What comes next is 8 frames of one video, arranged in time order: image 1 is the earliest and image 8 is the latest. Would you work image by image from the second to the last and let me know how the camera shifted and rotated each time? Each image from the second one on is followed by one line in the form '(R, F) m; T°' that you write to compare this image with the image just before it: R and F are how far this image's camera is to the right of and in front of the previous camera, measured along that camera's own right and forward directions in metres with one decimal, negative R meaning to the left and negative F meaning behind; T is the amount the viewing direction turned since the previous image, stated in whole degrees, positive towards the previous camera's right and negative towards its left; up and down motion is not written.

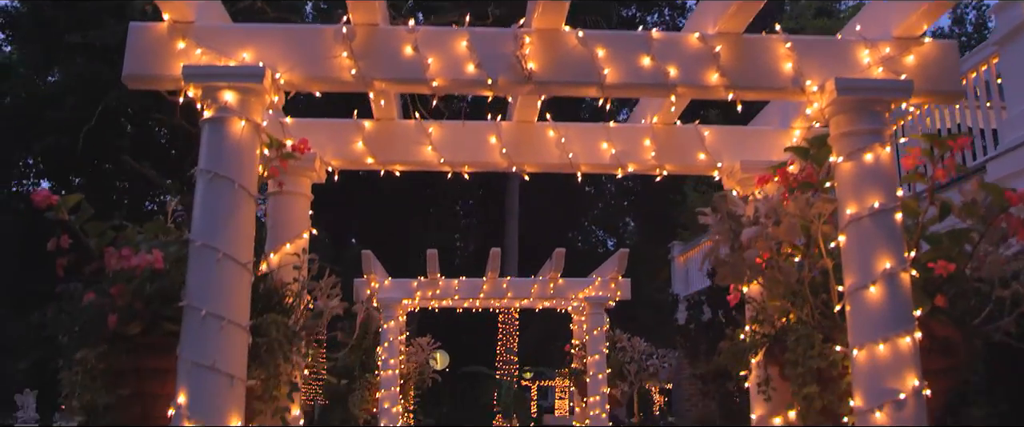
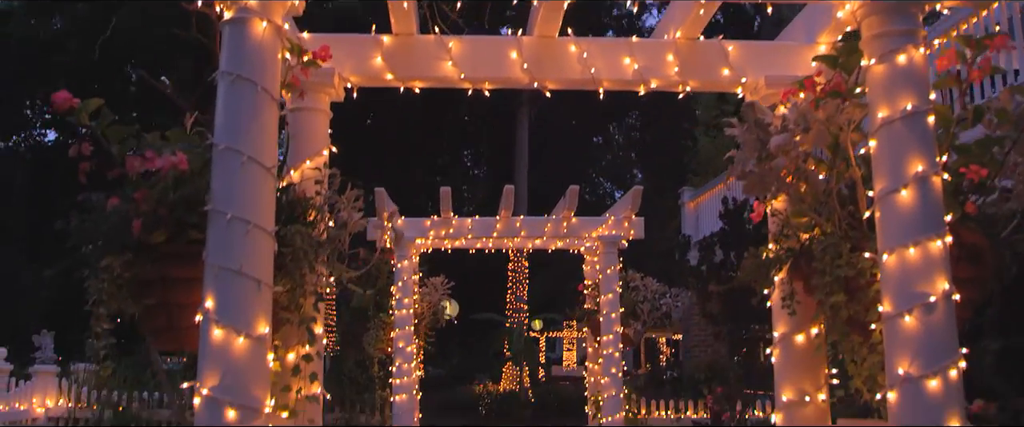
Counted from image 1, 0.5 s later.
(-0.1, 0.0) m; 0°
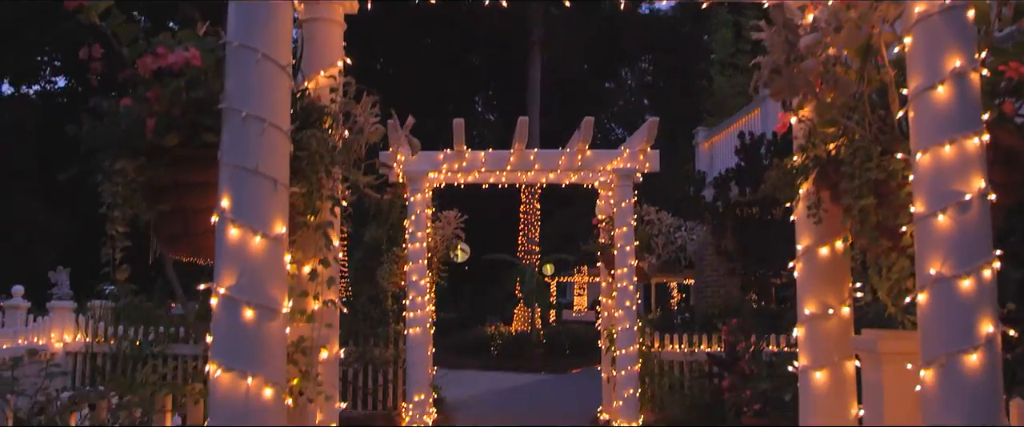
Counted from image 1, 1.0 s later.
(0.0, +0.1) m; -1°
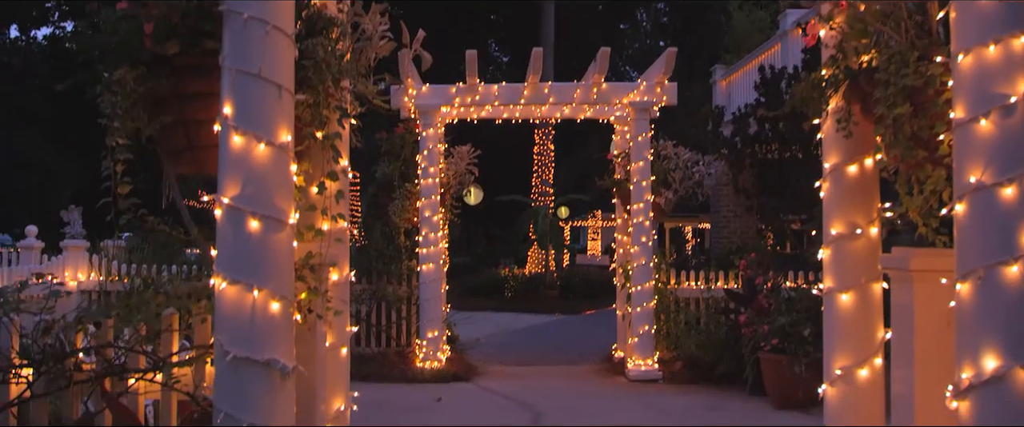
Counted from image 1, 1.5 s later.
(0.0, +0.1) m; -1°
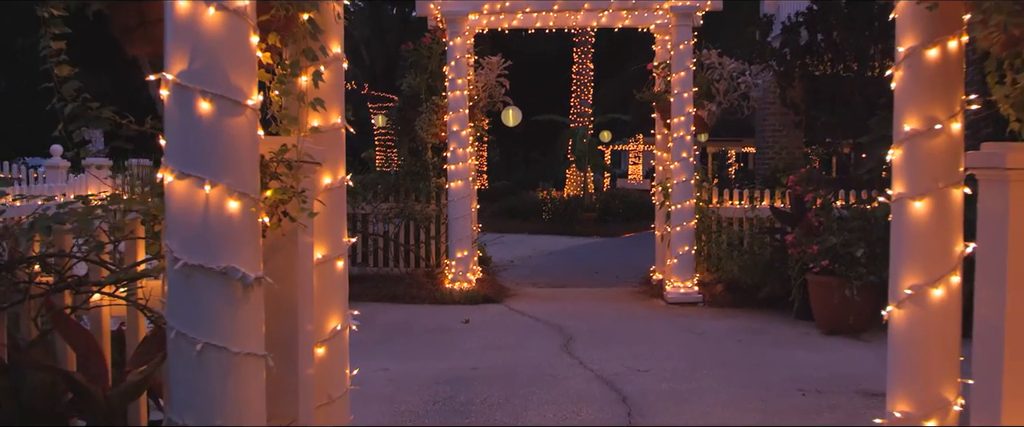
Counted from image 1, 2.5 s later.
(+0.1, +0.5) m; -3°
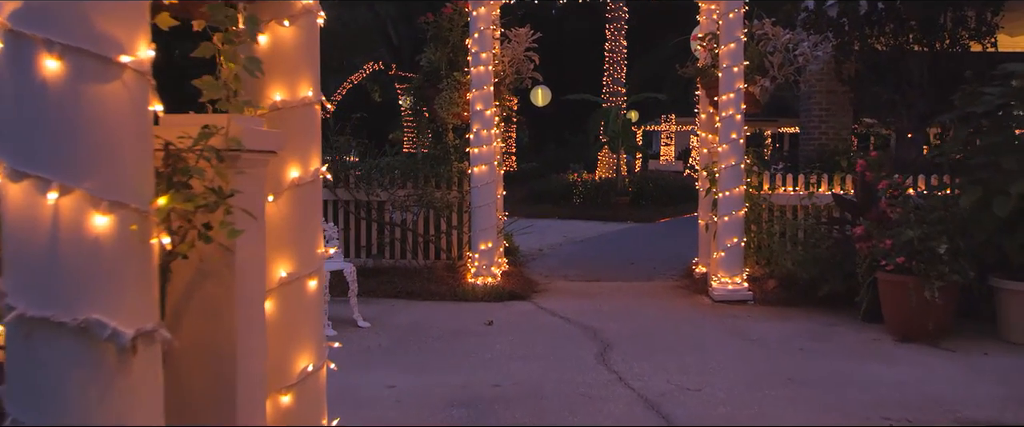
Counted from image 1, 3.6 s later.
(0.0, +0.8) m; -2°
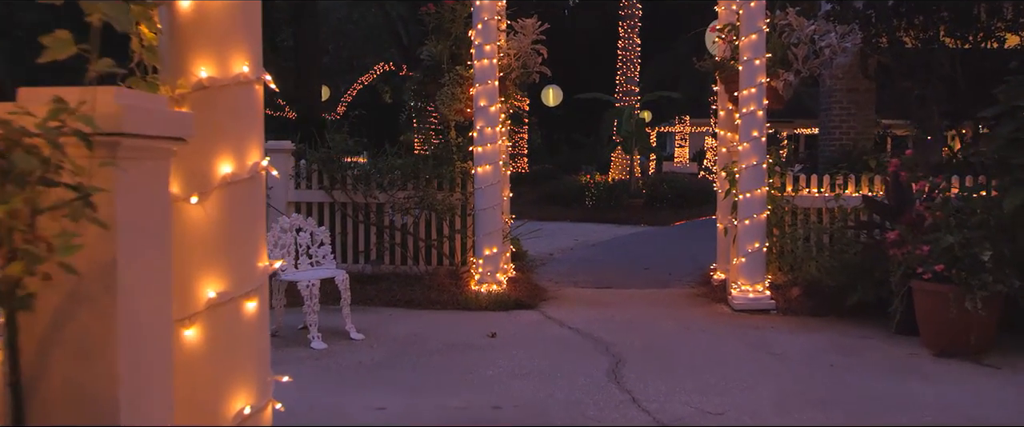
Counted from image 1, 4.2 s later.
(+0.1, +0.5) m; -1°
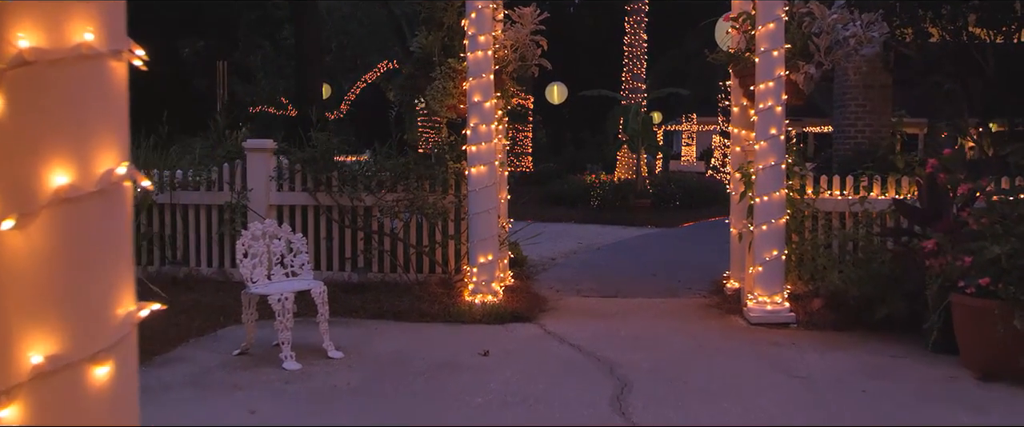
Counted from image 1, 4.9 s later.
(+0.1, +0.6) m; 0°
